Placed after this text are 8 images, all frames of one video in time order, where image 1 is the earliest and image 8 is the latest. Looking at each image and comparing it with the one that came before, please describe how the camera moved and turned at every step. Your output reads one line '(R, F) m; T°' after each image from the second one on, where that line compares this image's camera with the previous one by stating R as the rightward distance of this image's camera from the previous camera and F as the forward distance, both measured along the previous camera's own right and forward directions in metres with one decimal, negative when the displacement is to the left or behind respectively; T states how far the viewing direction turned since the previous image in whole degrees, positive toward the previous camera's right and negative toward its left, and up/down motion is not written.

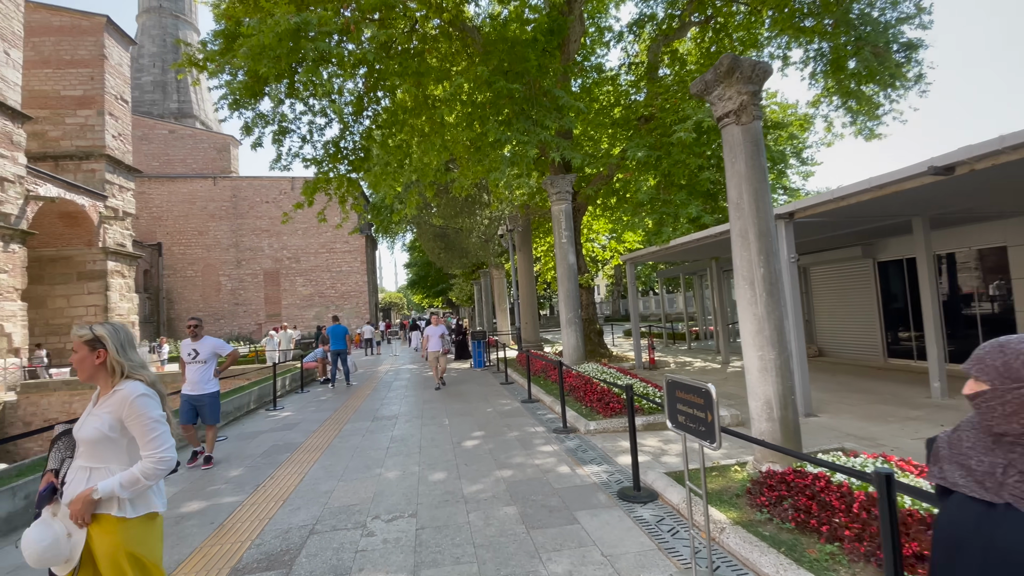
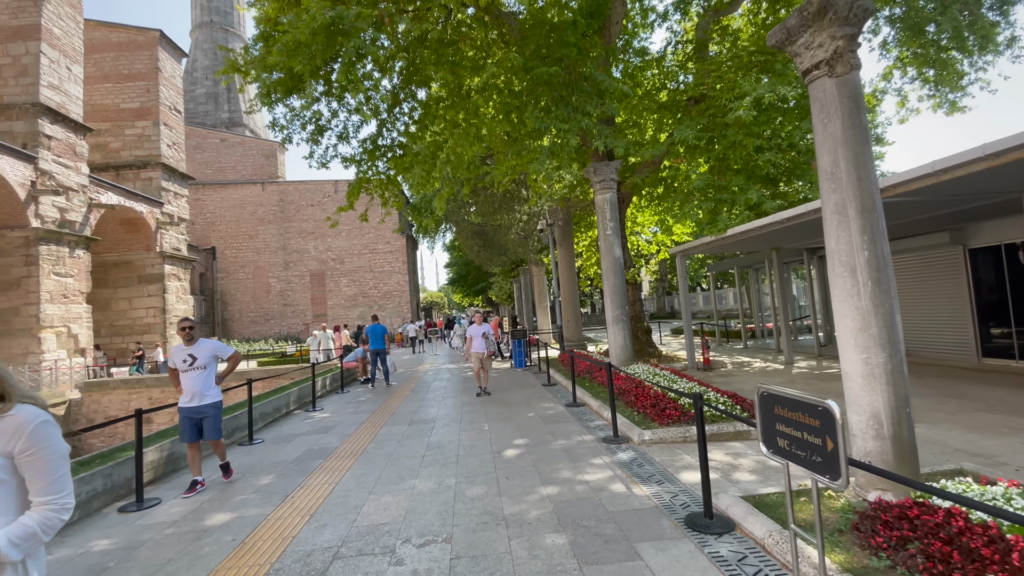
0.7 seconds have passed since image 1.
(0.0, +0.5) m; -5°
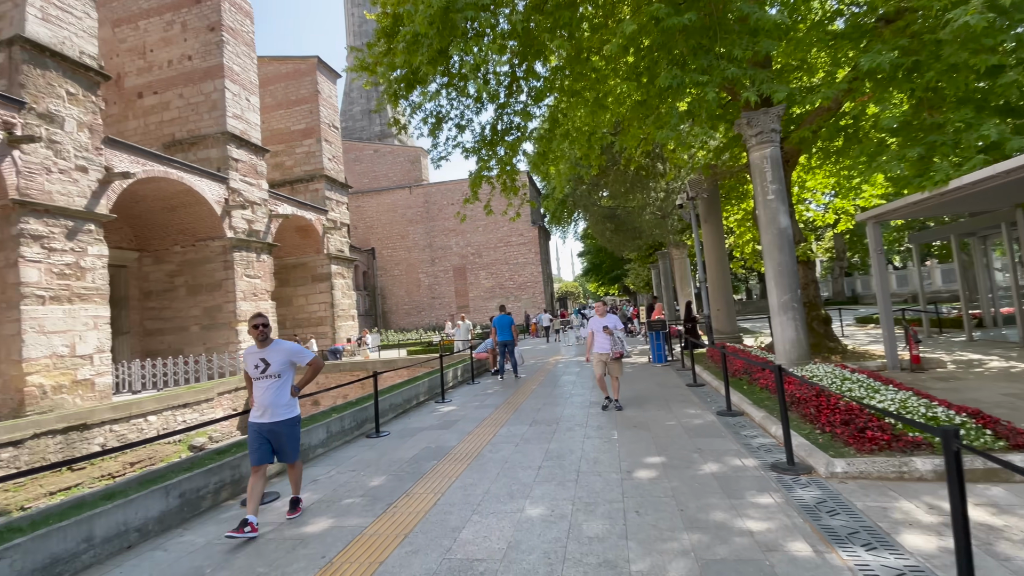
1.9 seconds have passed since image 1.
(+0.1, +0.8) m; -17°
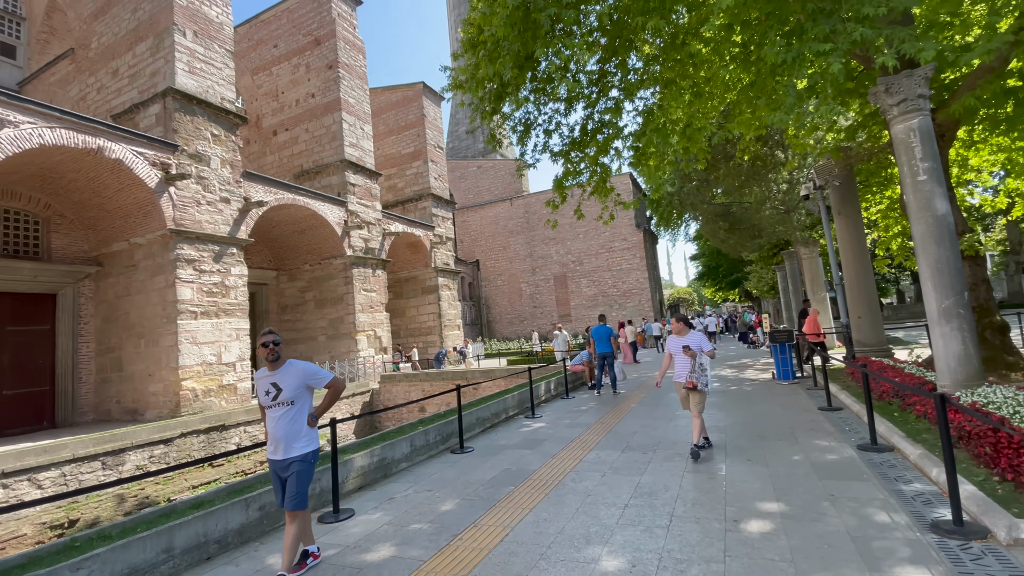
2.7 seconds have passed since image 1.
(+0.2, +0.4) m; -13°
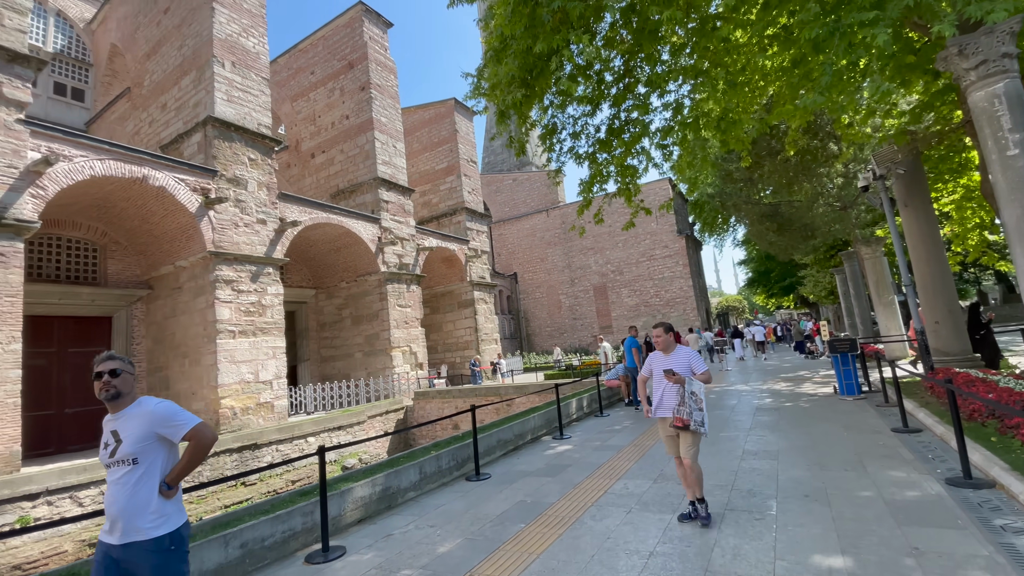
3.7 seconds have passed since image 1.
(+0.3, +0.5) m; -5°
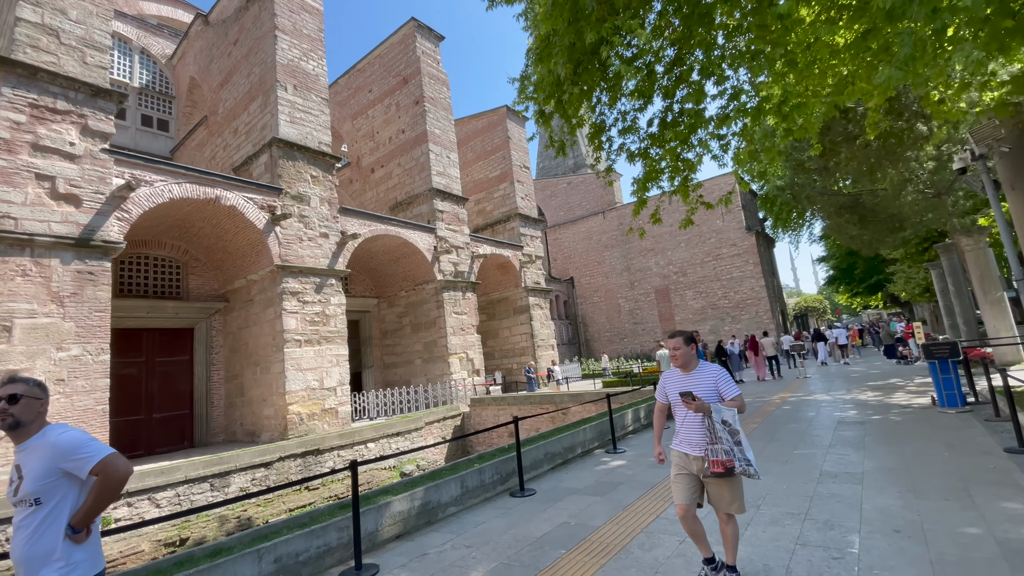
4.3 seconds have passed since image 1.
(+0.2, +0.2) m; -7°
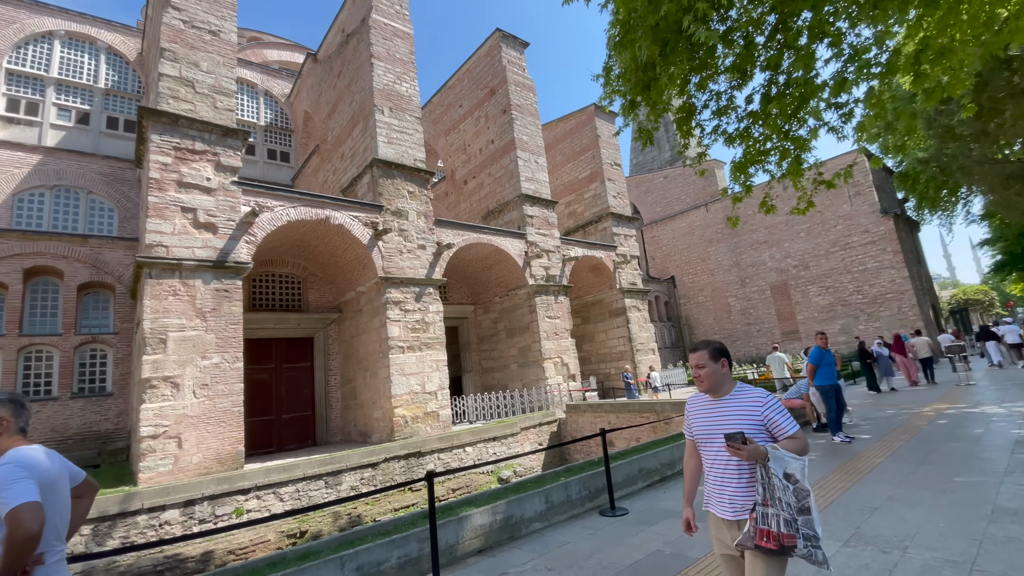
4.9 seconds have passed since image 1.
(+0.2, +0.3) m; -12°
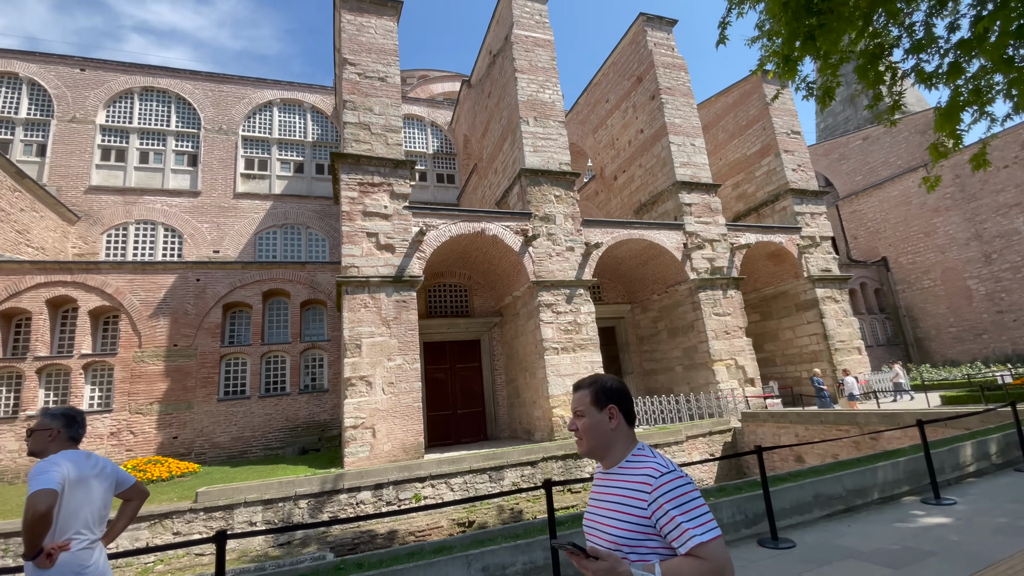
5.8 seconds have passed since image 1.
(+0.4, +0.2) m; -20°
